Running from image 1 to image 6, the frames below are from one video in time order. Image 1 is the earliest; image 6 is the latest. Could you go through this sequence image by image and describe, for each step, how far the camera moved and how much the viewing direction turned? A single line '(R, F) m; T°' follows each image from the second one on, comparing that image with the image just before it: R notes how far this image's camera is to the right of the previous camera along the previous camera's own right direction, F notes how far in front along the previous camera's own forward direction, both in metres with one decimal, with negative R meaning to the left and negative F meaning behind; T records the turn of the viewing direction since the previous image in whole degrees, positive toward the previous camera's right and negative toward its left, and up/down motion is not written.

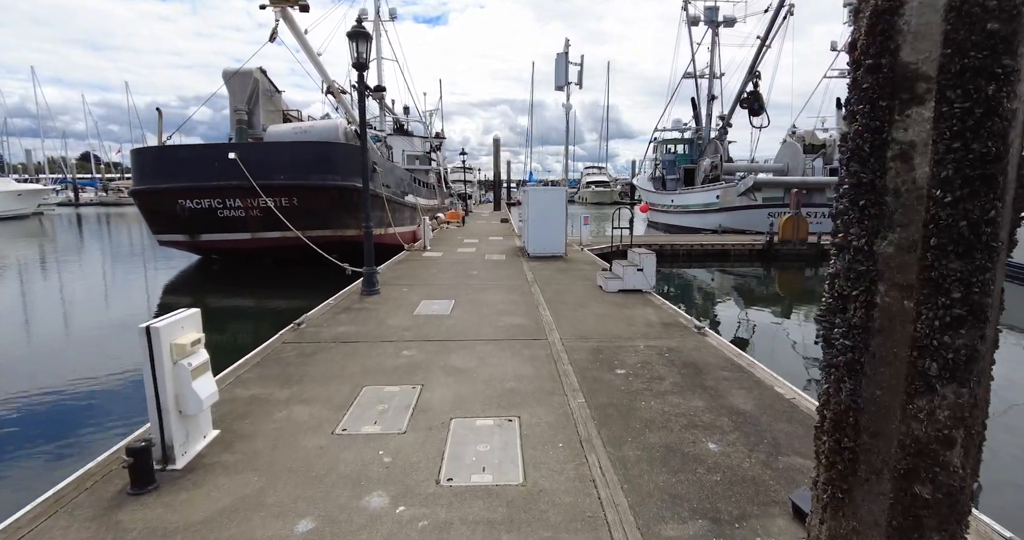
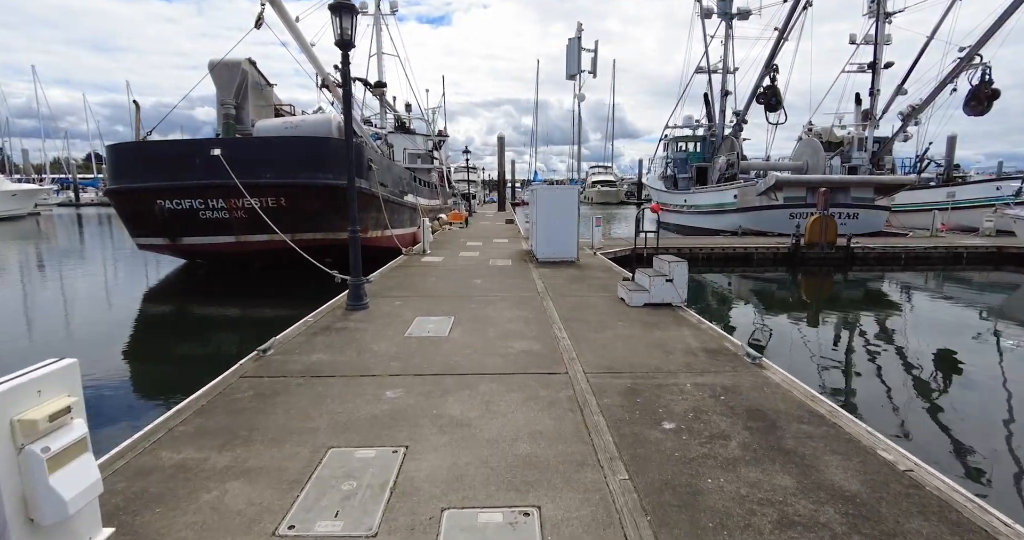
(-0.1, +0.9) m; 0°
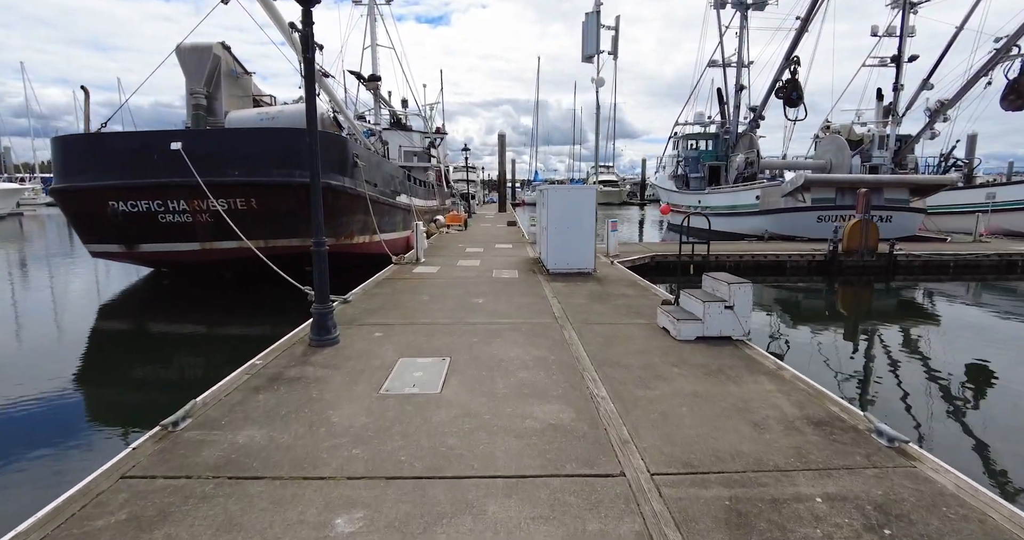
(-0.1, +1.3) m; 0°
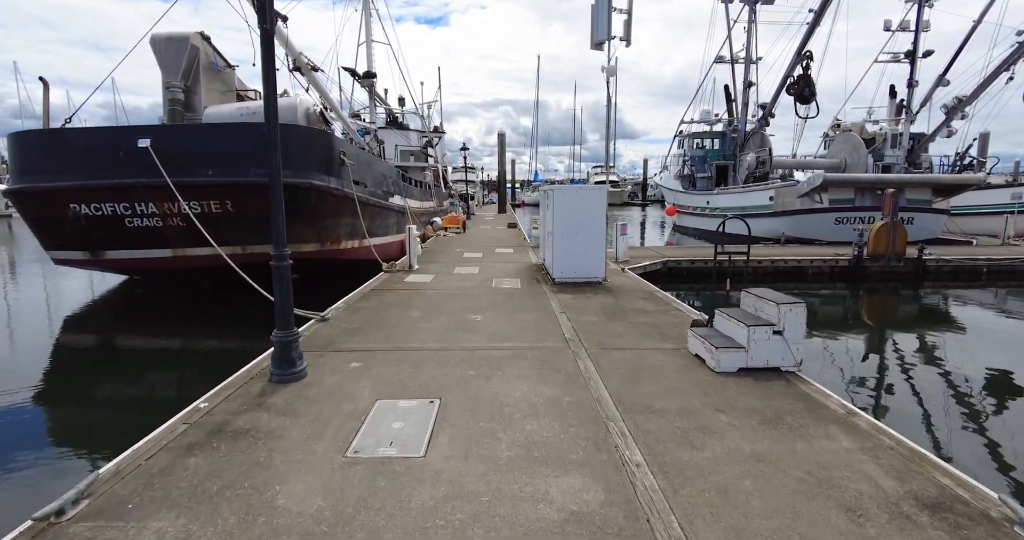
(0.0, +0.8) m; 0°
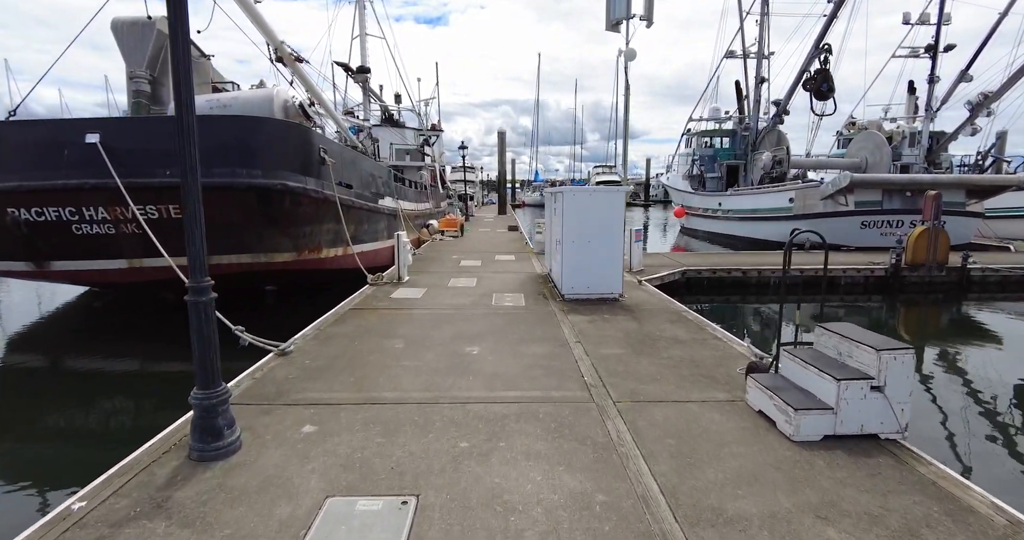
(0.0, +1.0) m; 0°
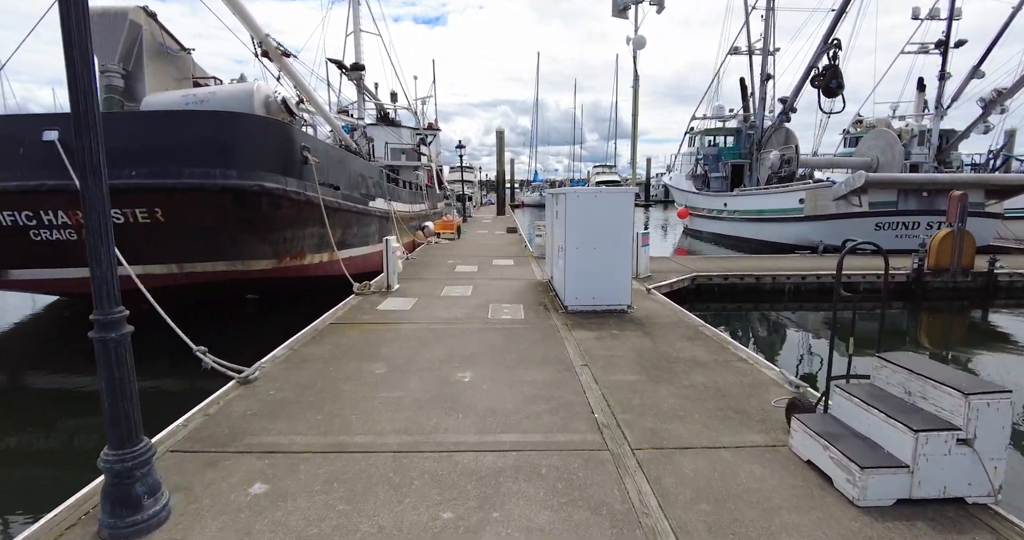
(0.0, +0.6) m; 0°
